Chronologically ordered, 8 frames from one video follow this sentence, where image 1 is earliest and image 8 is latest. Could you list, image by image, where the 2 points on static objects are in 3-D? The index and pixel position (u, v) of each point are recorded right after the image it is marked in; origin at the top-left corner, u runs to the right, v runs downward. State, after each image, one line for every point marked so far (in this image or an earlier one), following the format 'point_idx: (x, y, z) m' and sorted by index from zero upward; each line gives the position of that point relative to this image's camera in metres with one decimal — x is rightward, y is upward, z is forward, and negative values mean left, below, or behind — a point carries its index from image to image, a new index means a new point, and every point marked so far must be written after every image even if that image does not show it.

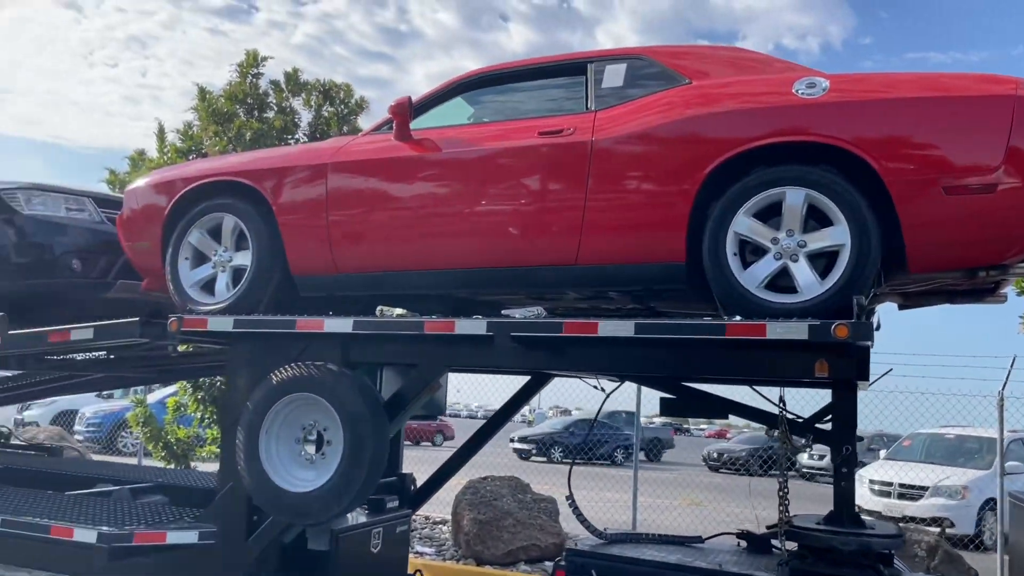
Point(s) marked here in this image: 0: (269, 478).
0: (-1.2, -0.9, +4.1) m
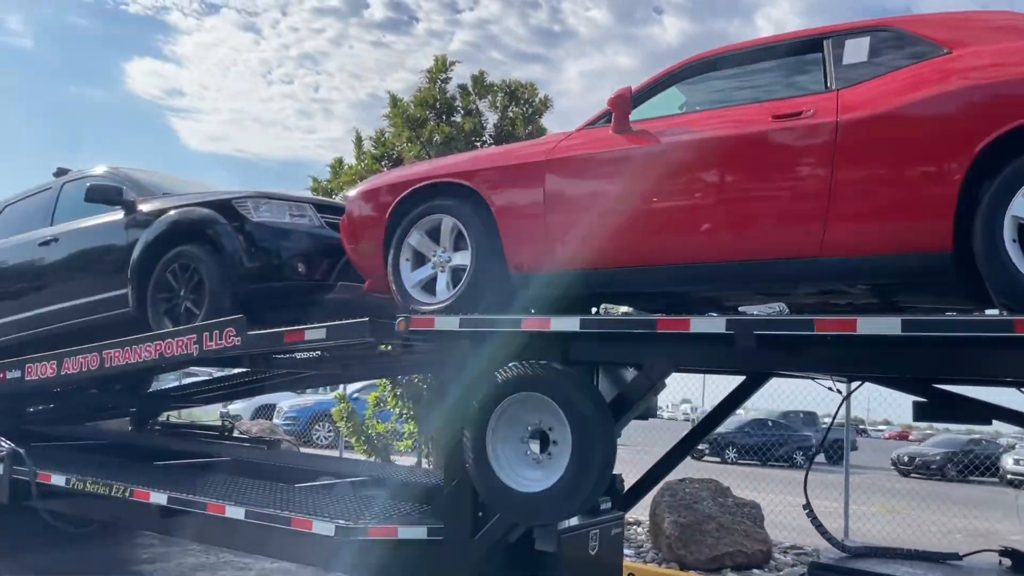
0: (-0.1, -0.9, +4.1) m
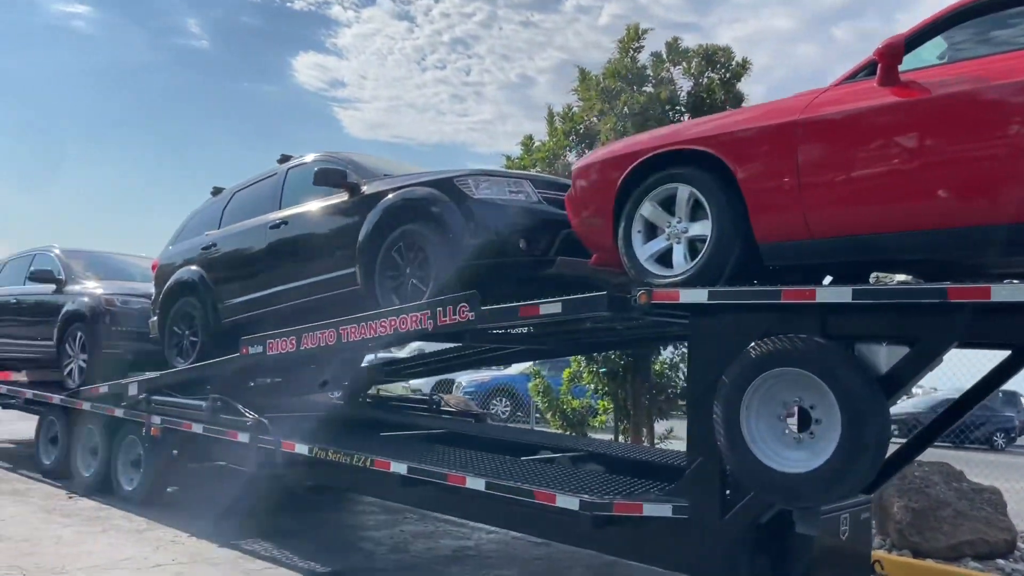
0: (+1.1, -0.8, +3.9) m
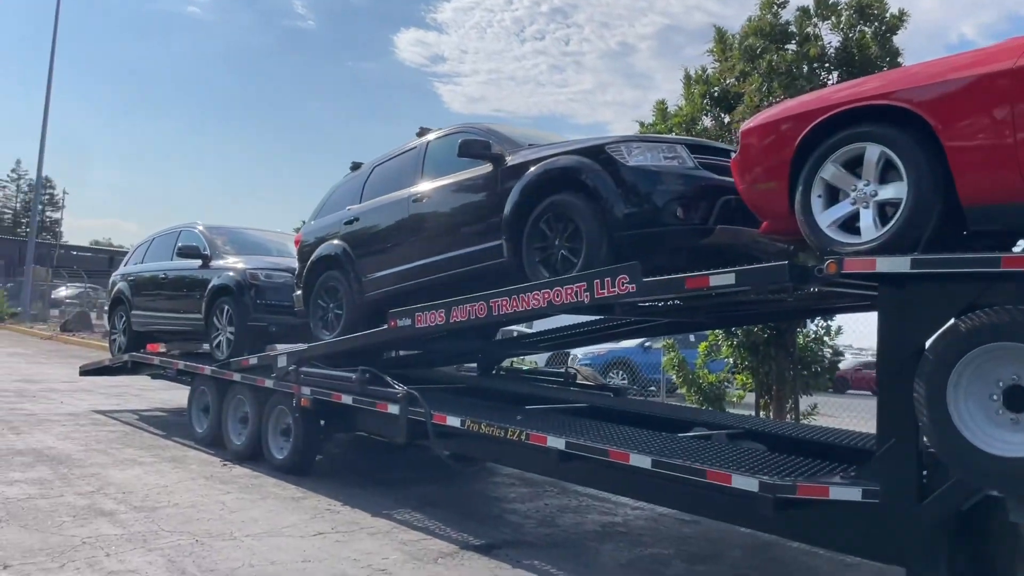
0: (+1.9, -0.6, +3.6) m
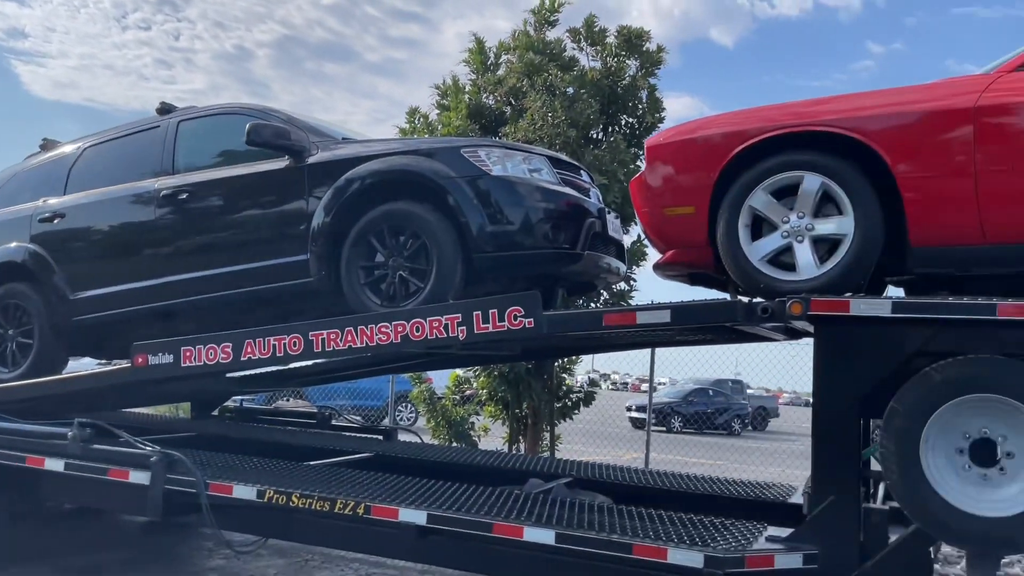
0: (+1.7, -0.8, +3.4) m
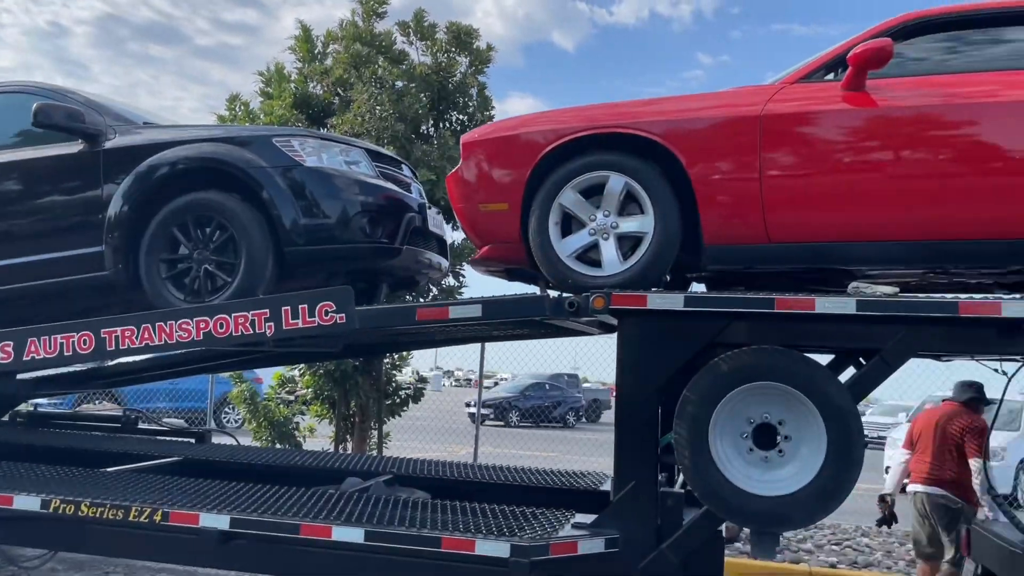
0: (+0.9, -0.8, +3.6) m
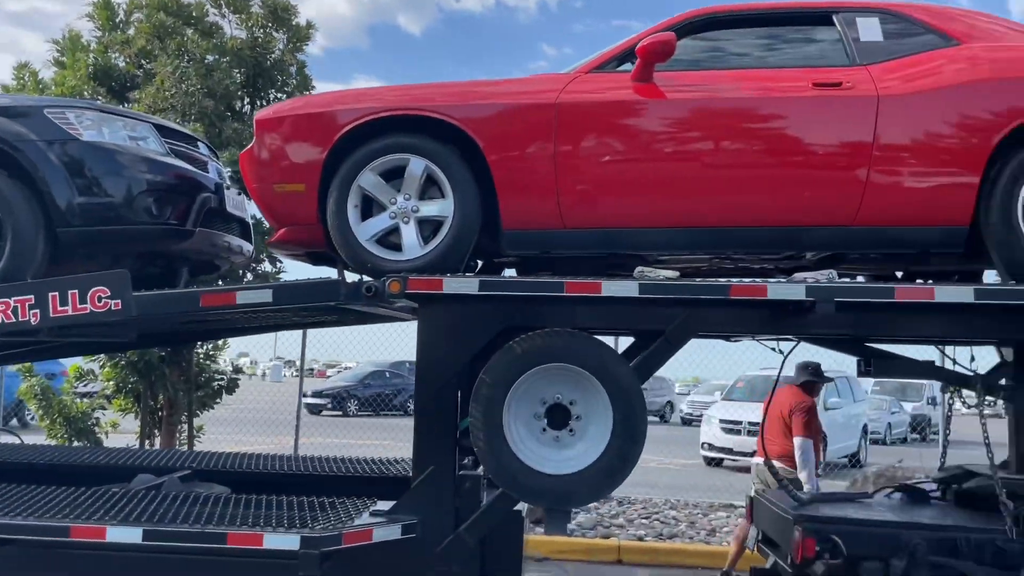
0: (0.0, -0.7, +3.7) m
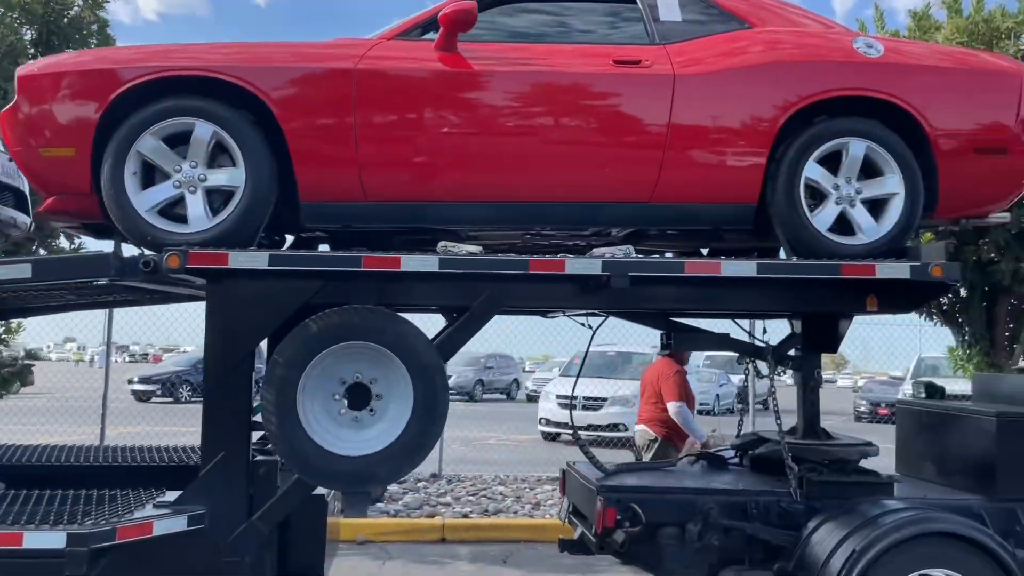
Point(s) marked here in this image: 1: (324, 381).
0: (-0.8, -0.6, +3.5) m
1: (-0.8, -0.4, +3.6) m
